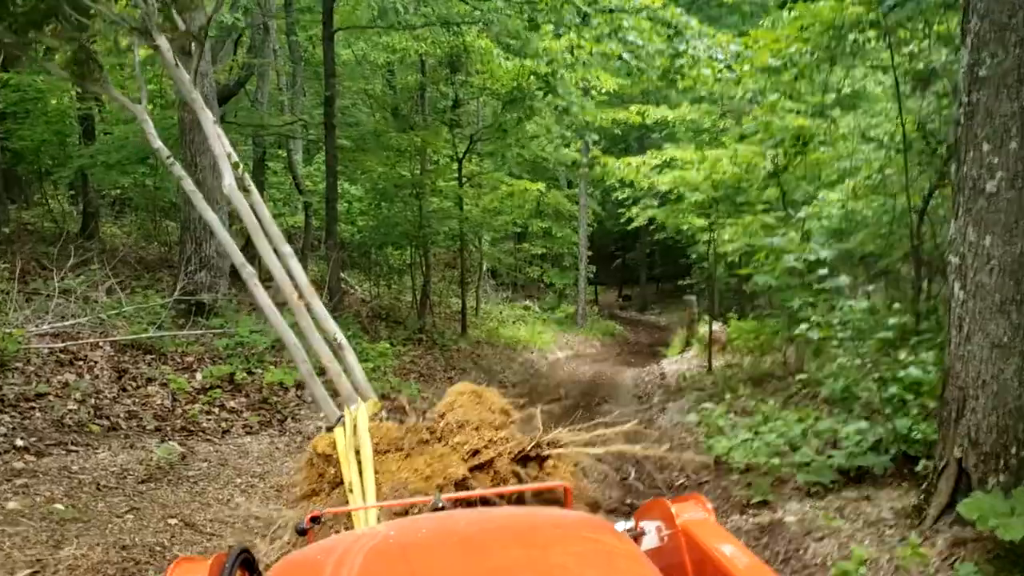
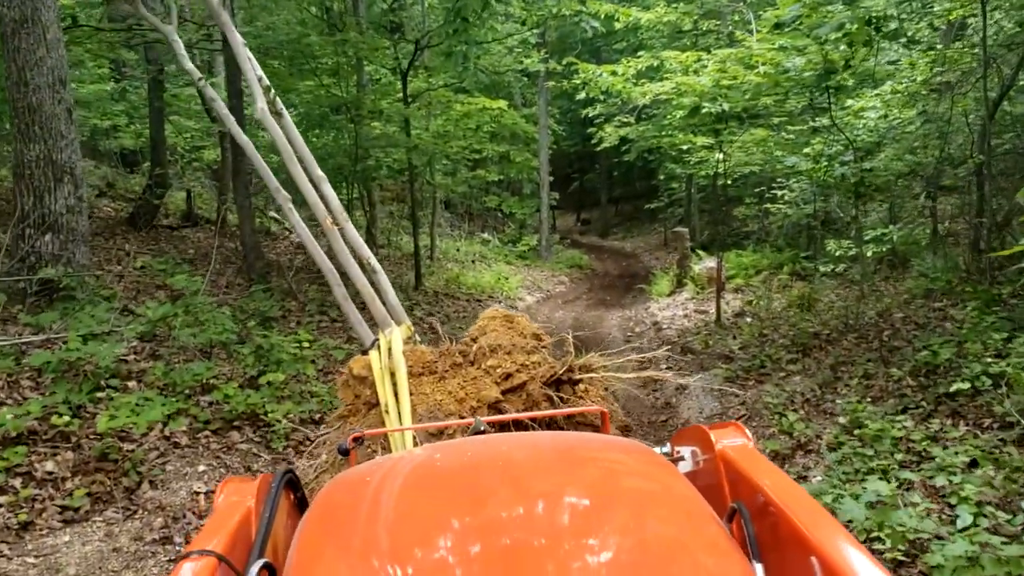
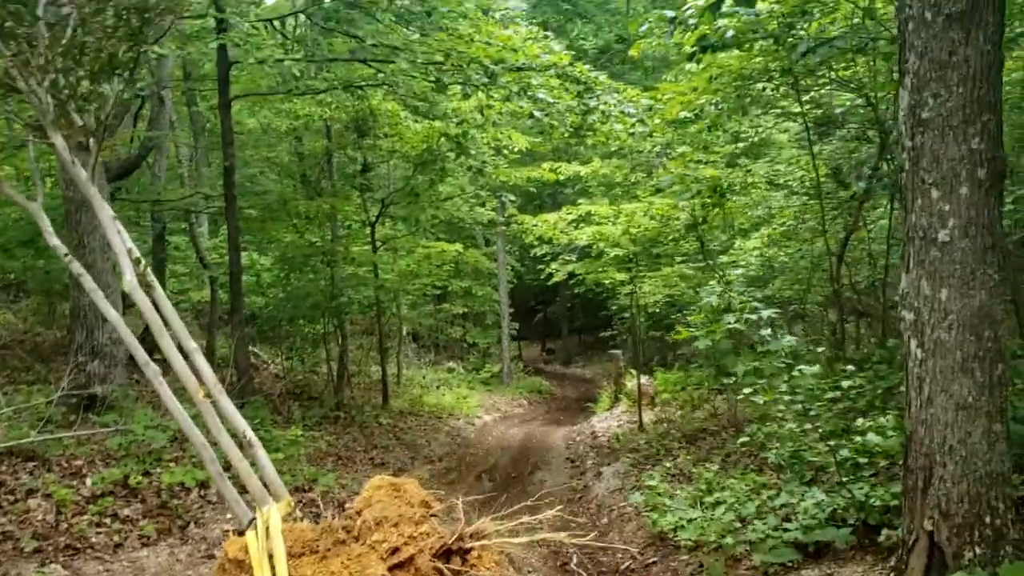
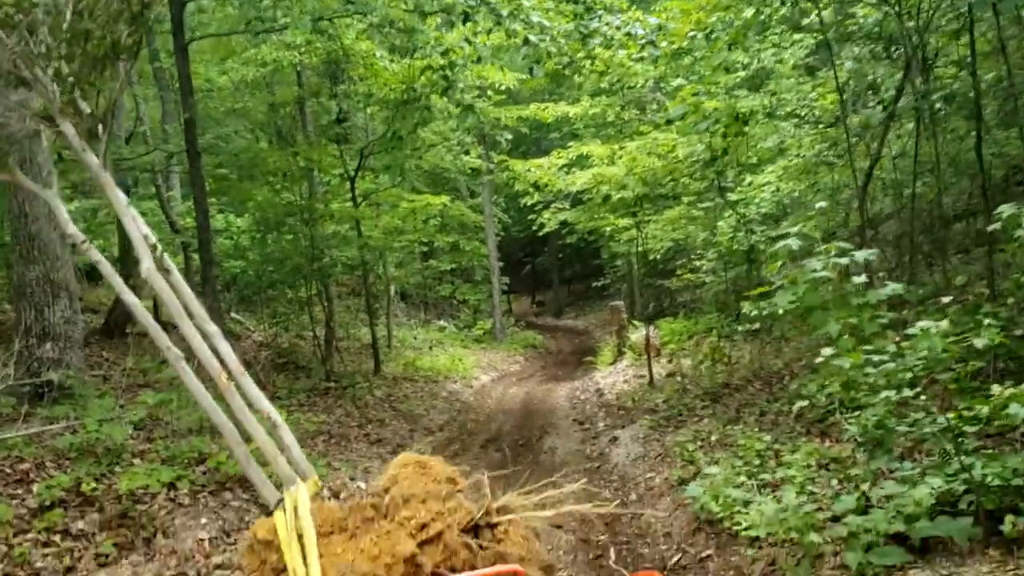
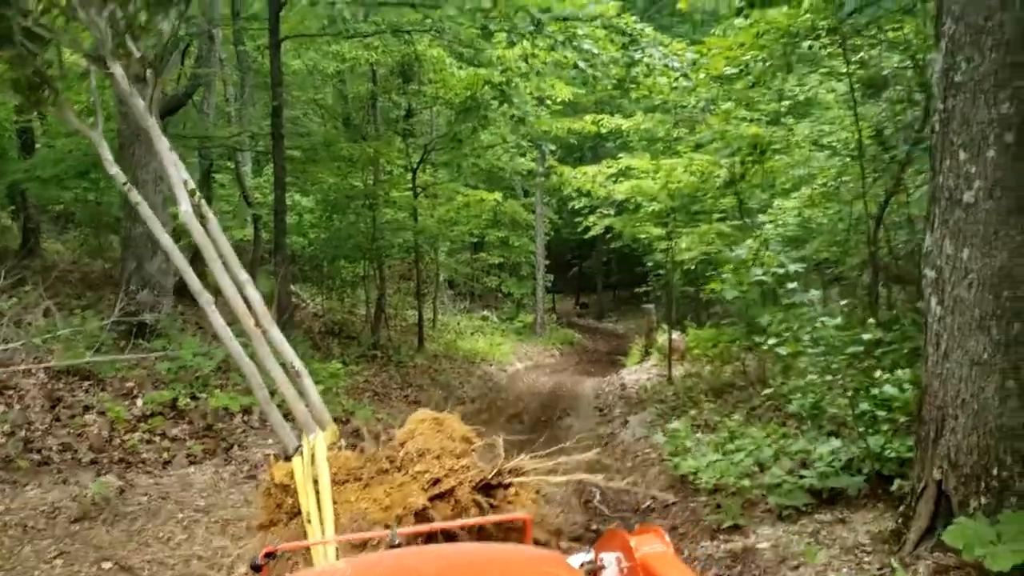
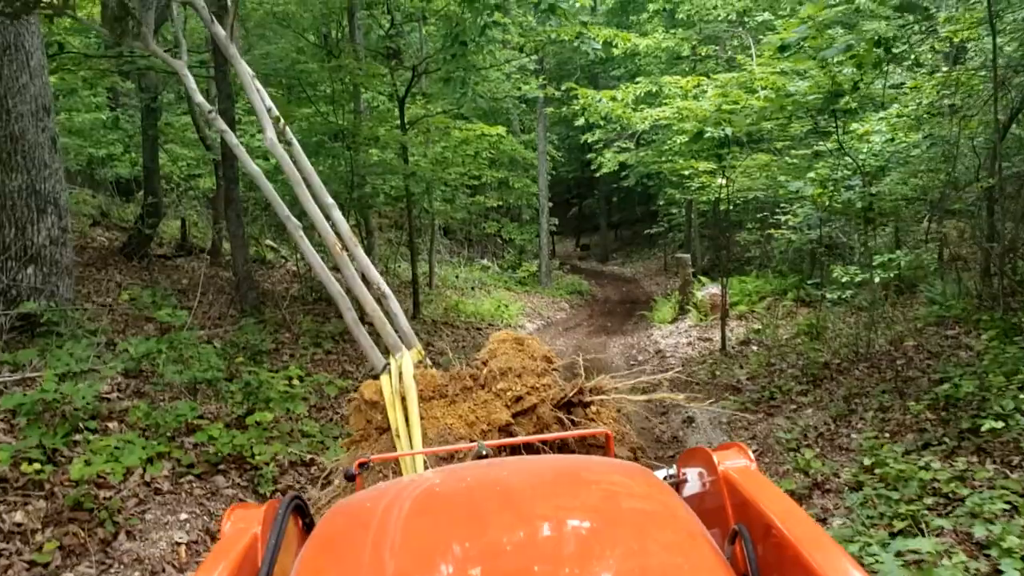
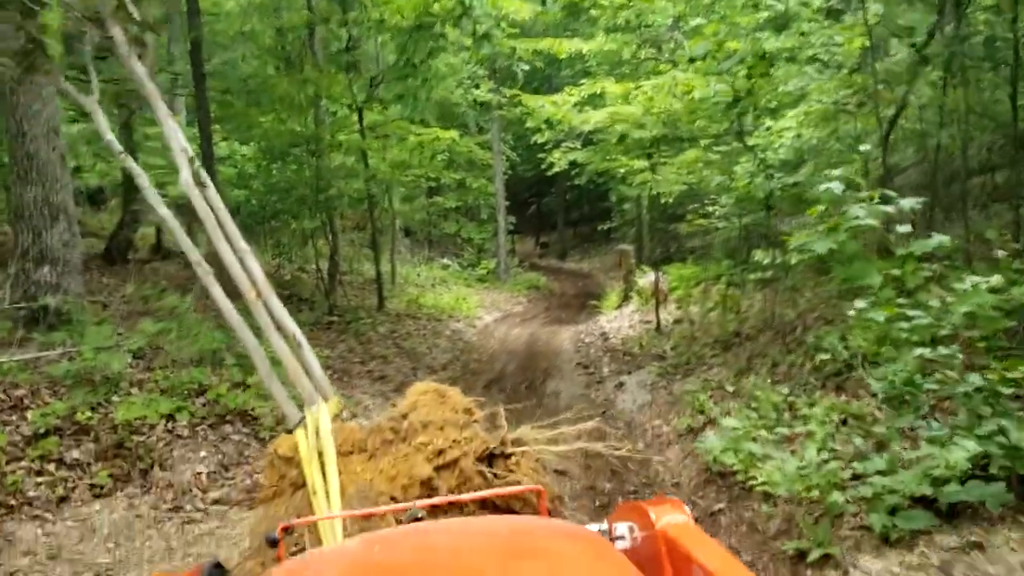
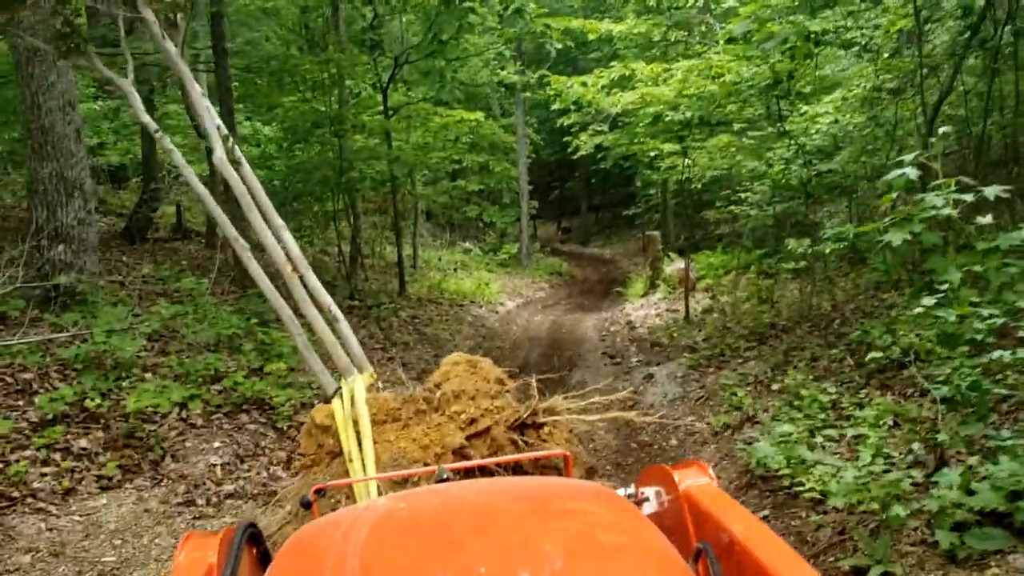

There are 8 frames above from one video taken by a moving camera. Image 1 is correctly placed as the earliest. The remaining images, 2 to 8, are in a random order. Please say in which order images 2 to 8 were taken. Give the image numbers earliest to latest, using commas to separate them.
5, 3, 4, 7, 8, 2, 6
